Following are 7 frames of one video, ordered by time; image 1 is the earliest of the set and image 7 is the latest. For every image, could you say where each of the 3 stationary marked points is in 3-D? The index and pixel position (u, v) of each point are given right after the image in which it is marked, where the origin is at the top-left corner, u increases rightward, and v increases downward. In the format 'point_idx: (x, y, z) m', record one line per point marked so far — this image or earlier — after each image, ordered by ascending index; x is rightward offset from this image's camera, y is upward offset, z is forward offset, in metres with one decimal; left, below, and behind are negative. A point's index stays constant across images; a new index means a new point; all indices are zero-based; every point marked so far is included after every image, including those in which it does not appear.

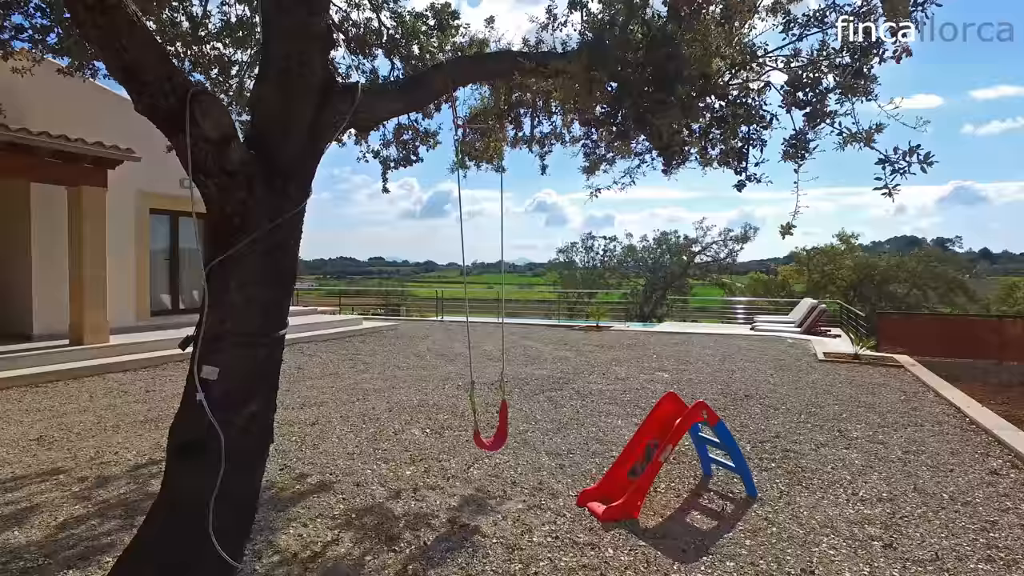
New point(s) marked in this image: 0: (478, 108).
0: (-0.3, +1.4, +5.3) m
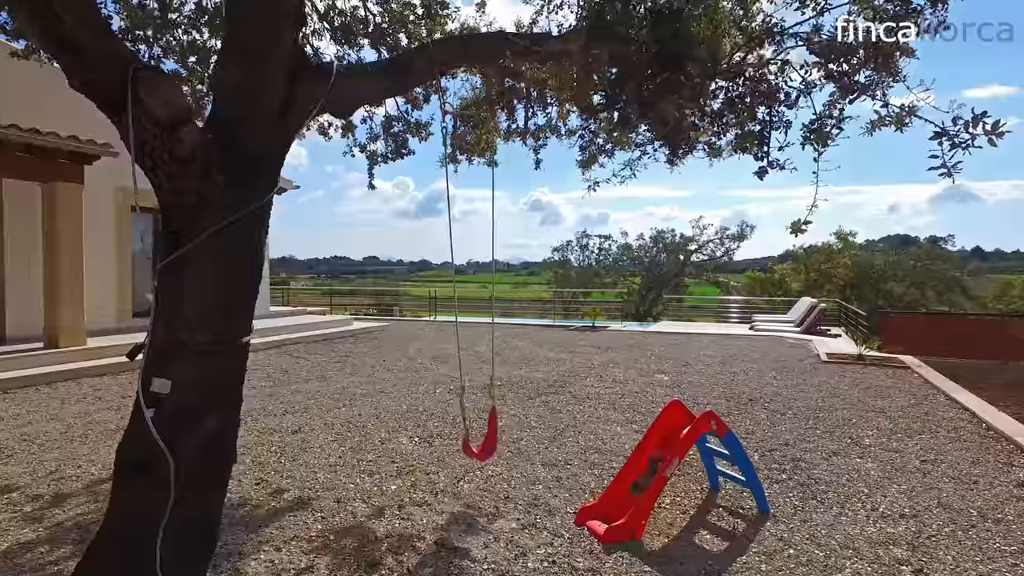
0: (-0.3, +1.4, +5.0) m
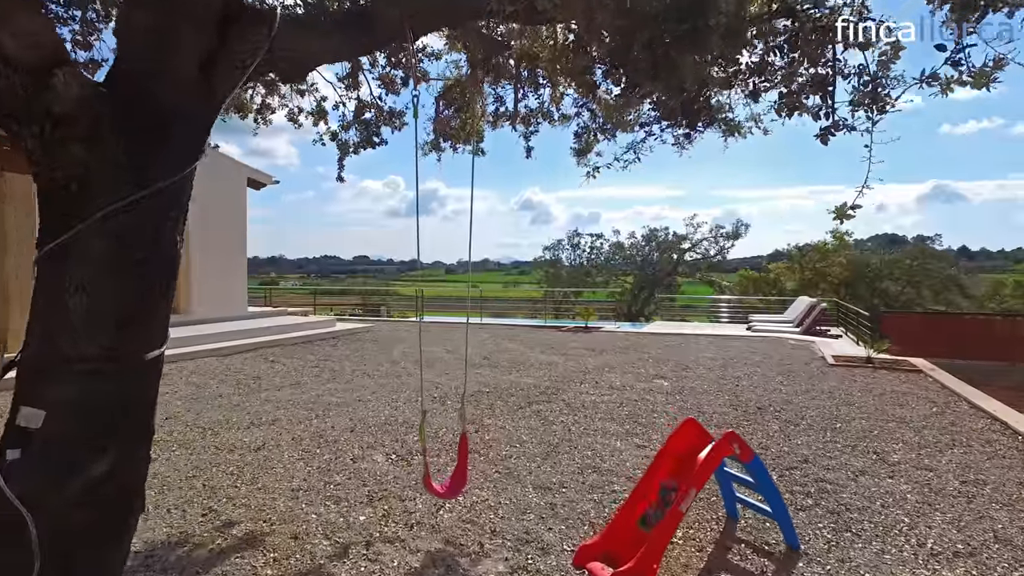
0: (-0.4, +1.4, +4.6) m
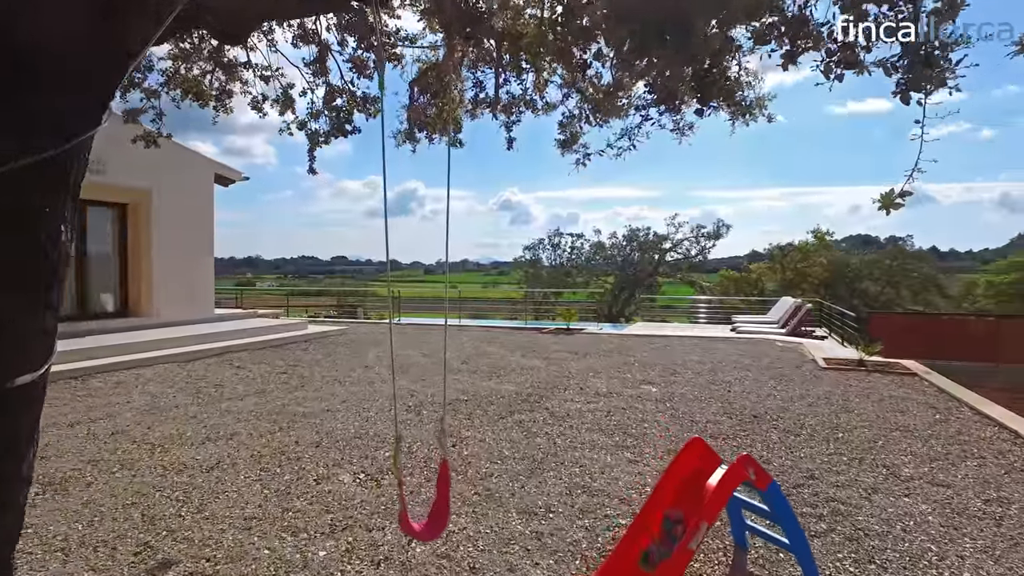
0: (-0.5, +1.4, +4.2) m
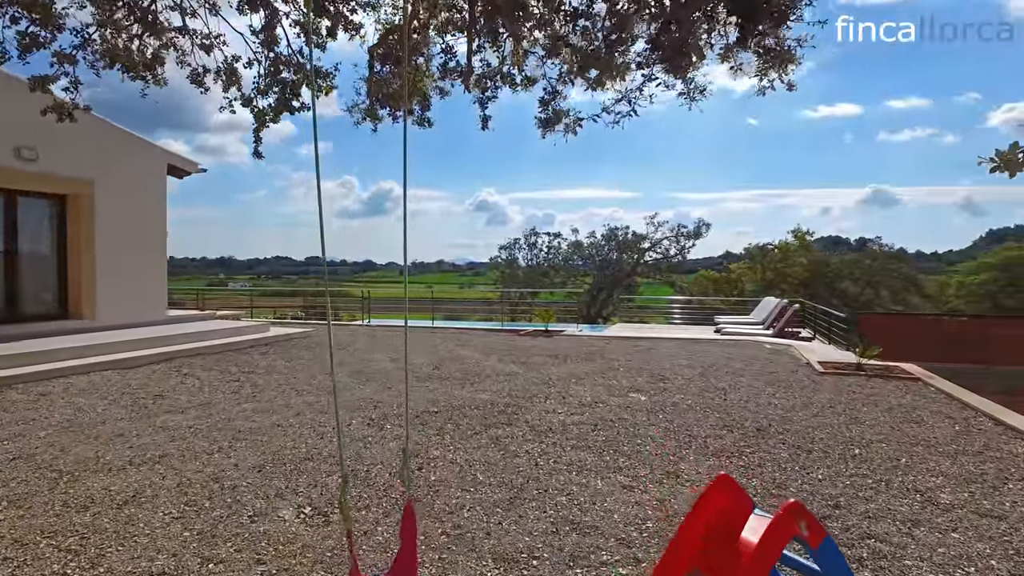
0: (-0.7, +1.4, +3.6) m
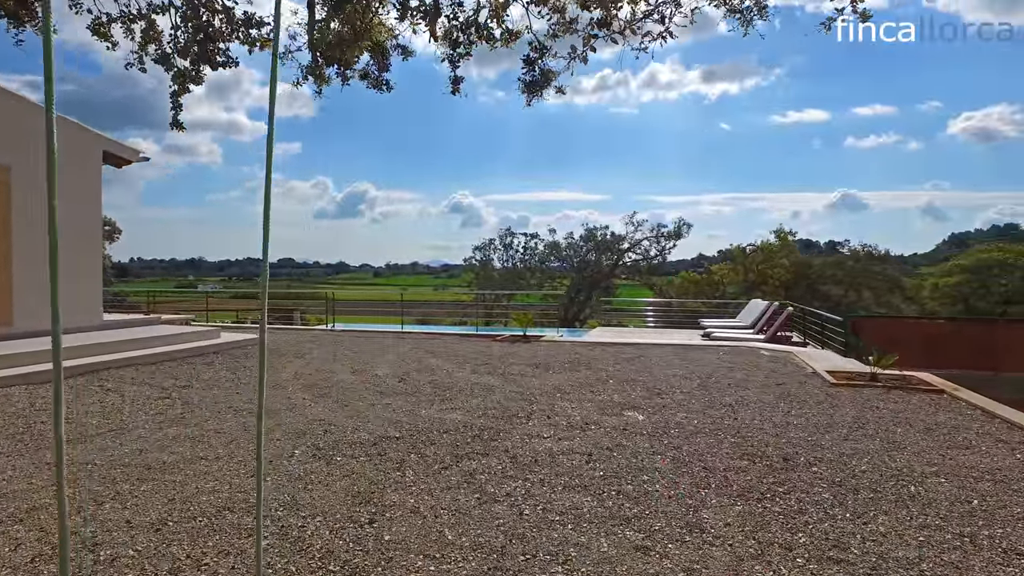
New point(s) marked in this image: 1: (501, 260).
0: (-0.8, +1.4, +2.8) m
1: (-0.3, +0.9, +19.0) m
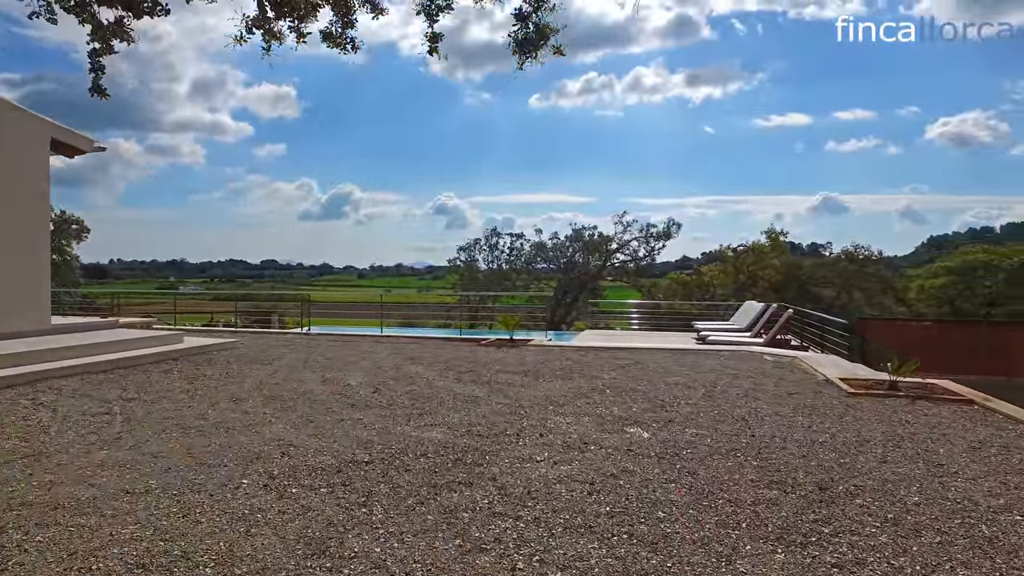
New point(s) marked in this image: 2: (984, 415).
0: (-0.8, +1.4, +2.2) m
1: (-0.7, +0.8, +18.5) m
2: (+3.3, -0.9, +4.6) m
